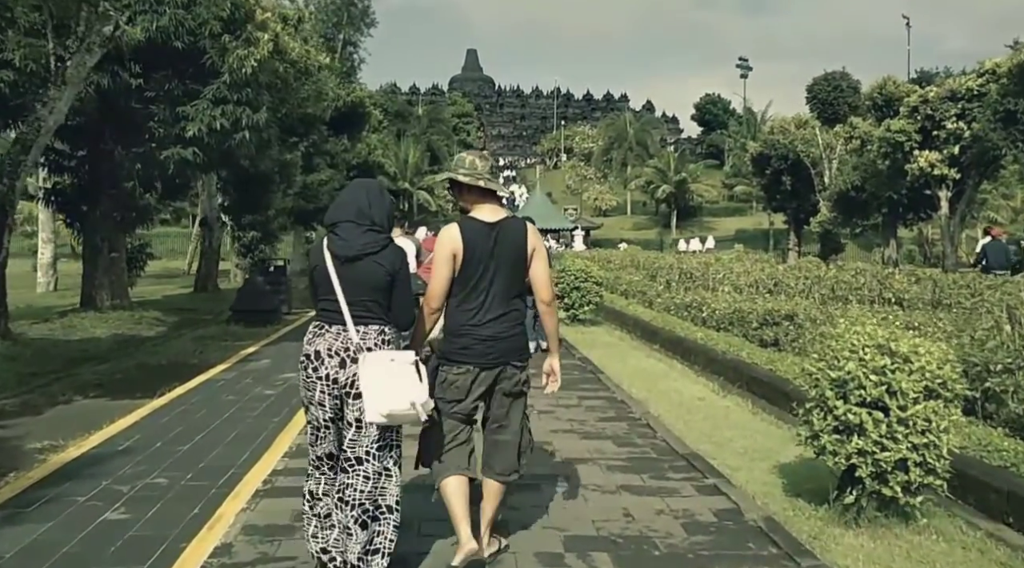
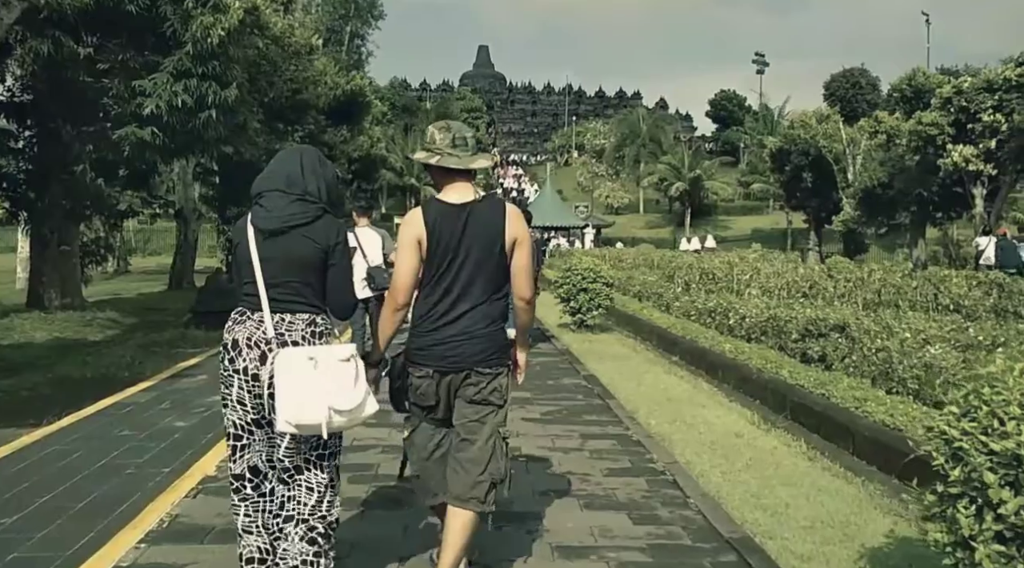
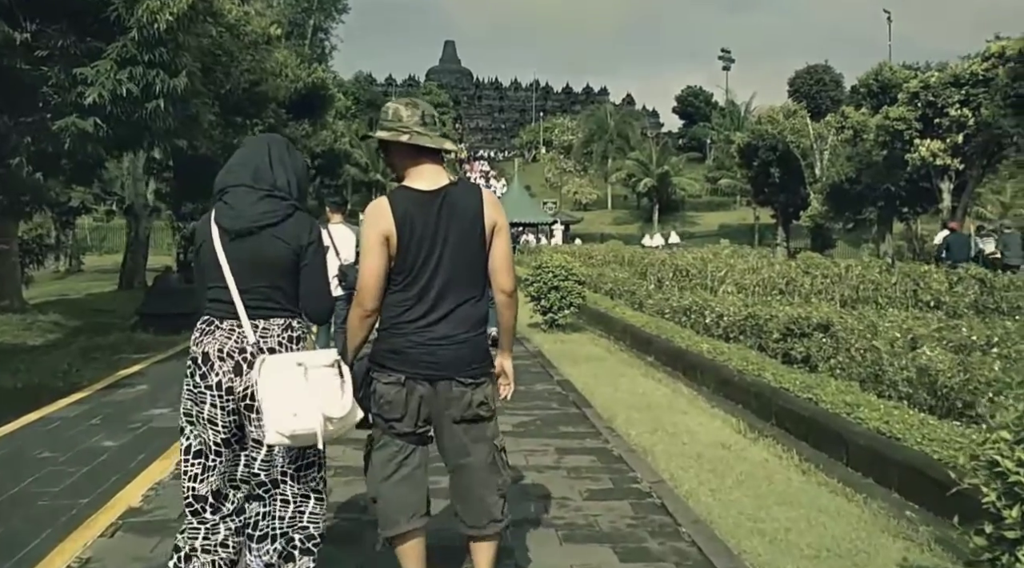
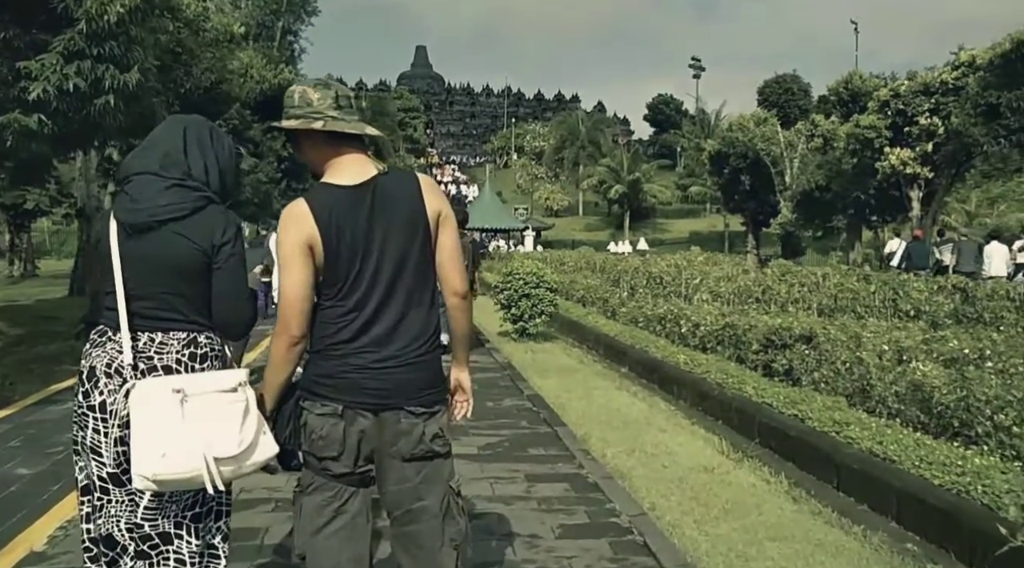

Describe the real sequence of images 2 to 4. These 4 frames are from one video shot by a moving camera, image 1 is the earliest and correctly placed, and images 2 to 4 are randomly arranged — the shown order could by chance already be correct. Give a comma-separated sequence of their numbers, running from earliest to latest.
2, 3, 4
